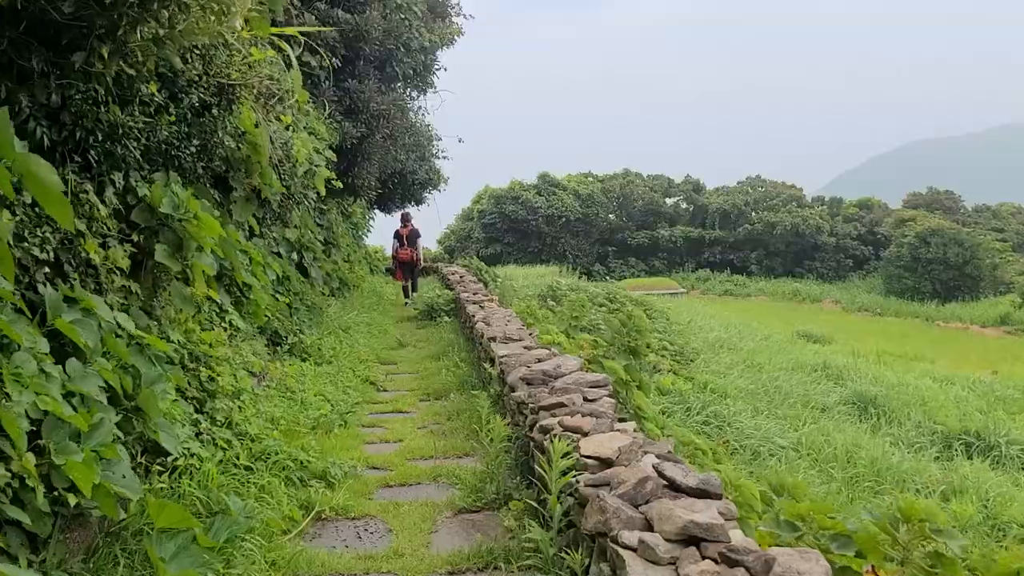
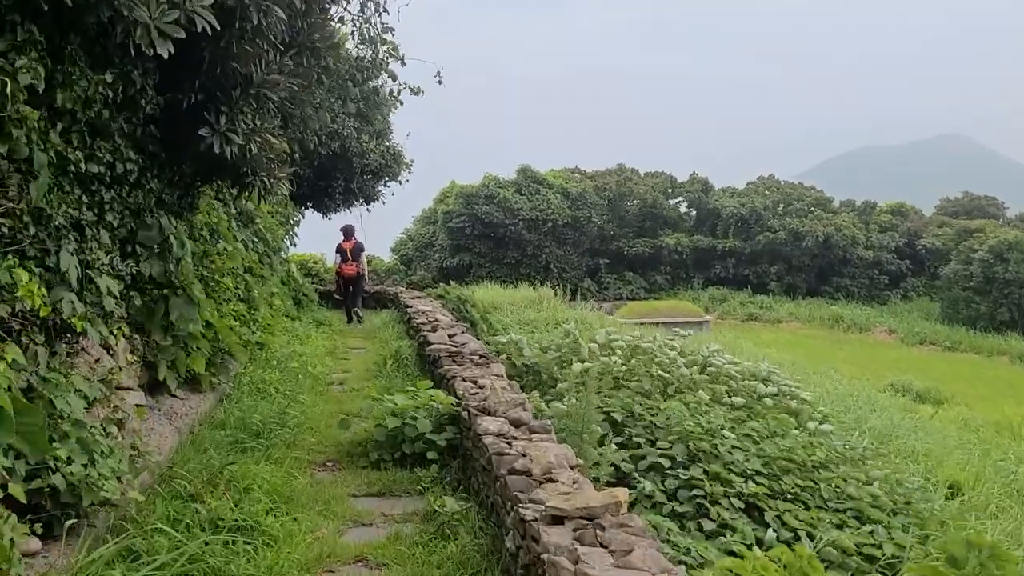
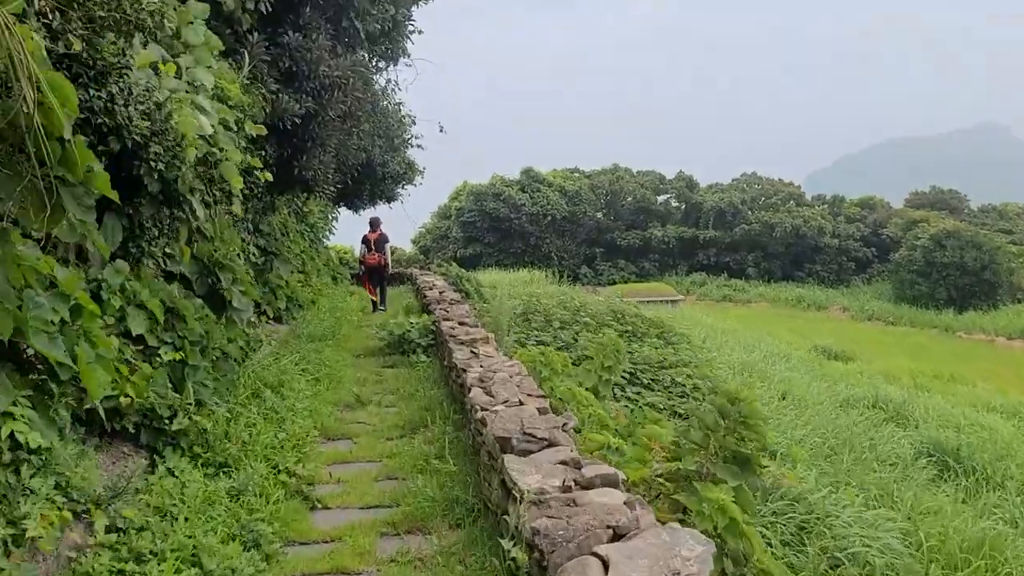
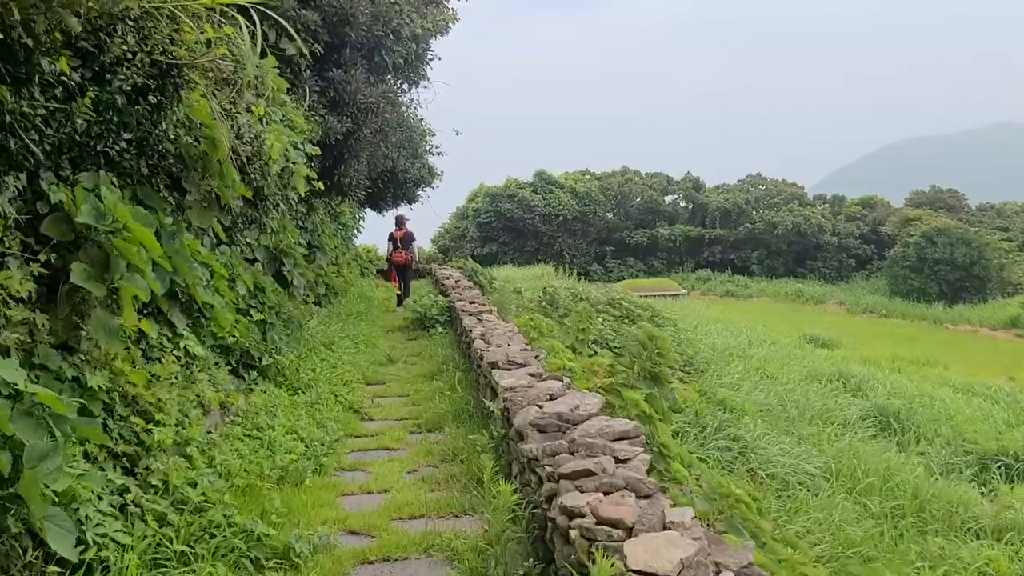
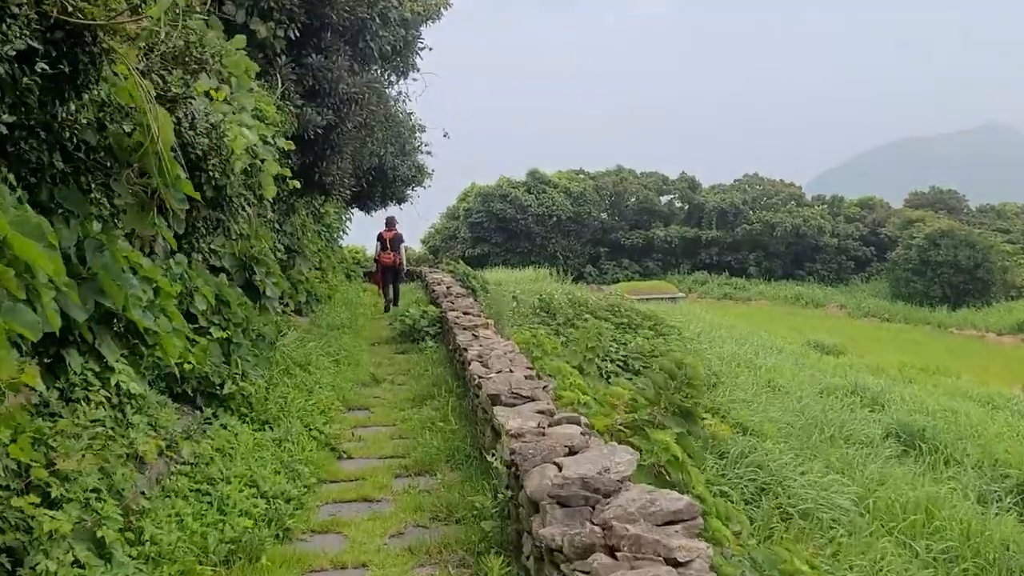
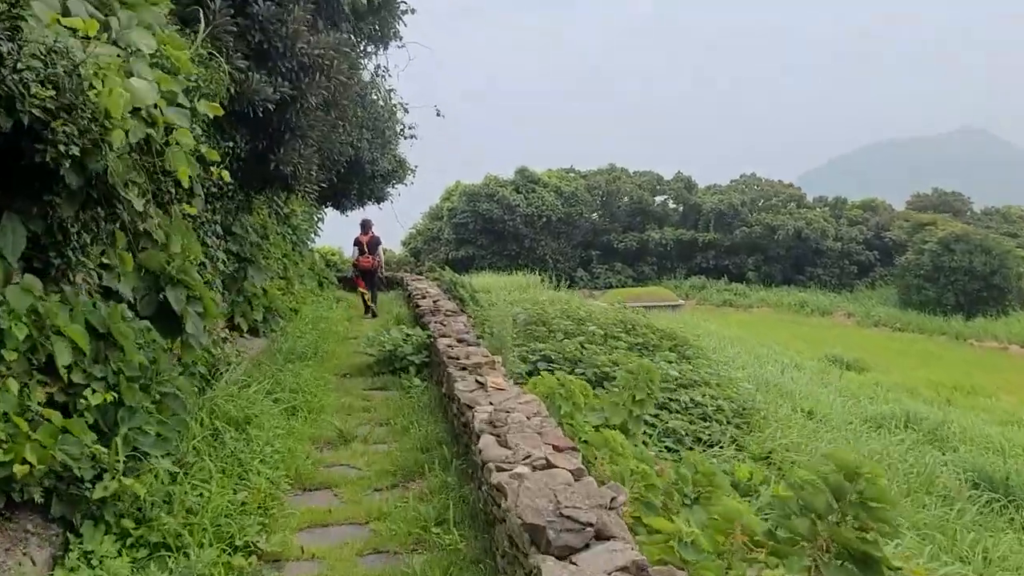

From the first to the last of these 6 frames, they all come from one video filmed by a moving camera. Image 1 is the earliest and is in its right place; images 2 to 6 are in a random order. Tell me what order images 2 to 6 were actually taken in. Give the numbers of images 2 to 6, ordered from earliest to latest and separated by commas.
4, 5, 3, 6, 2
